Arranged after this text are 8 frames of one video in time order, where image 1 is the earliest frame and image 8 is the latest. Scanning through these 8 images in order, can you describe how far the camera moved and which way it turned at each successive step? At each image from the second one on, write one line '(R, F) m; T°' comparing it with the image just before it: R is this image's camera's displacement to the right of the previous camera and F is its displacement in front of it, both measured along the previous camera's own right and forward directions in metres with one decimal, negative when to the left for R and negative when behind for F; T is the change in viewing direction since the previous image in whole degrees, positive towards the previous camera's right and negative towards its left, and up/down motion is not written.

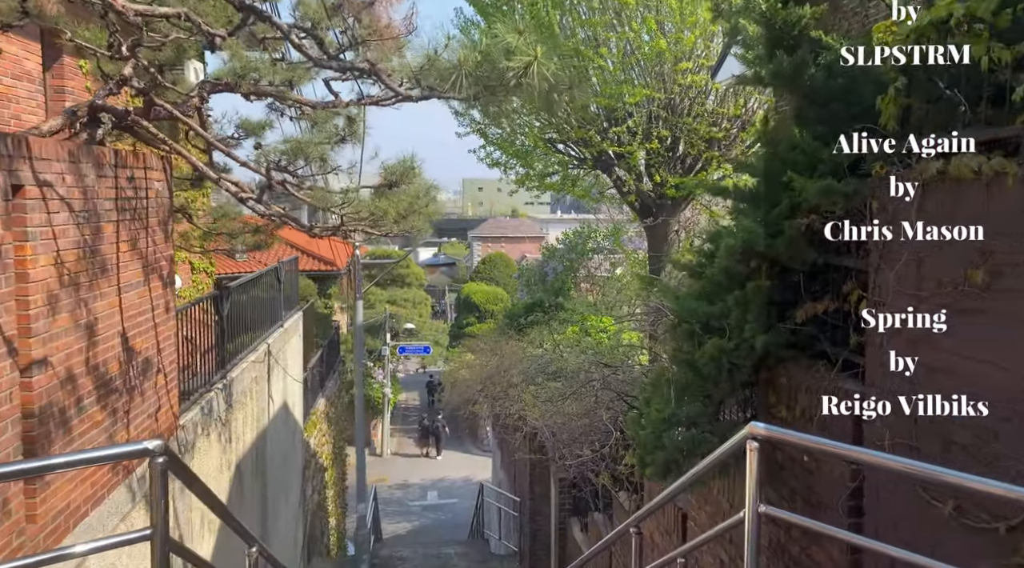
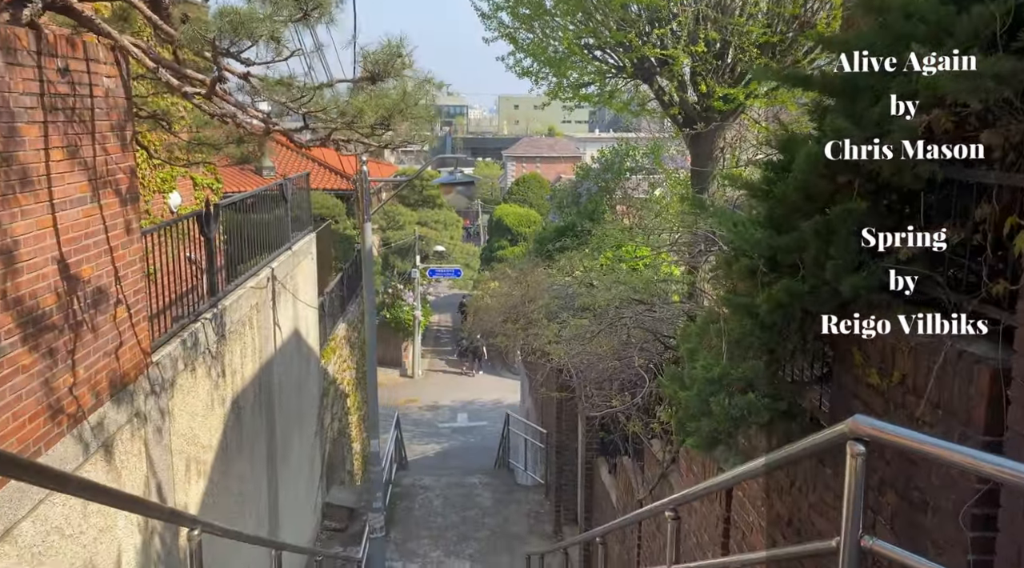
(+0.1, +0.8) m; -2°
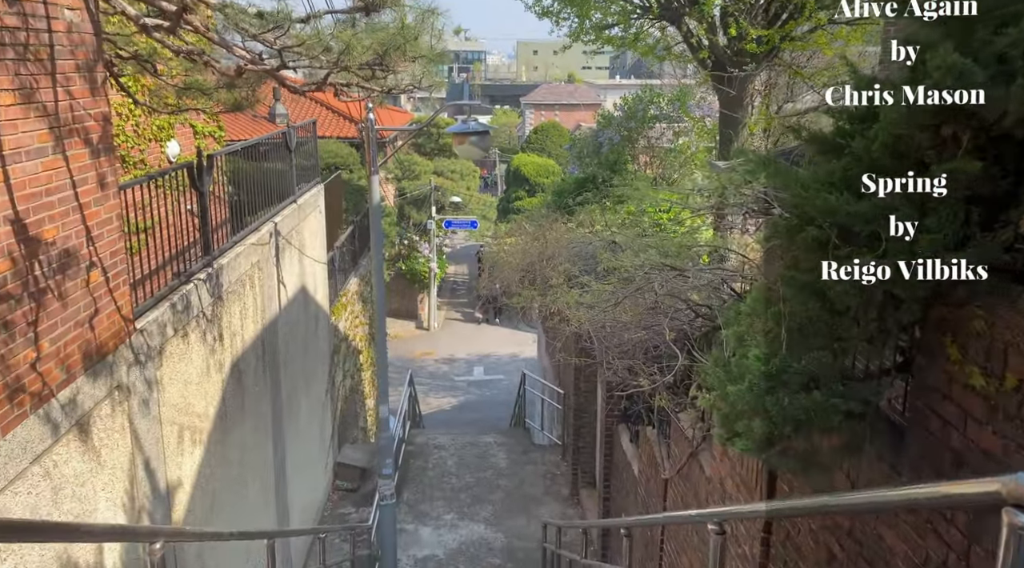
(0.0, +0.5) m; -1°
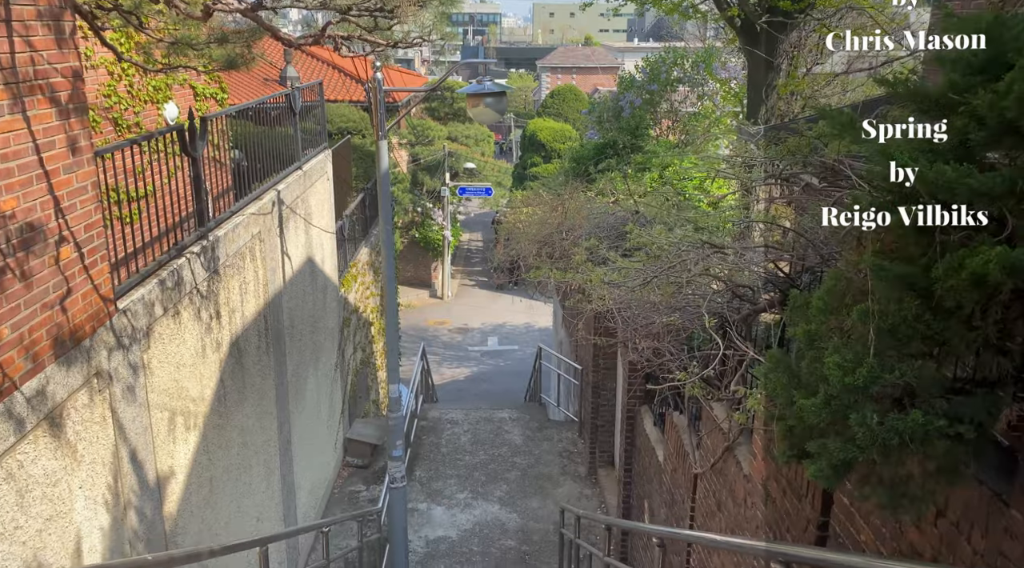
(0.0, +0.4) m; -1°
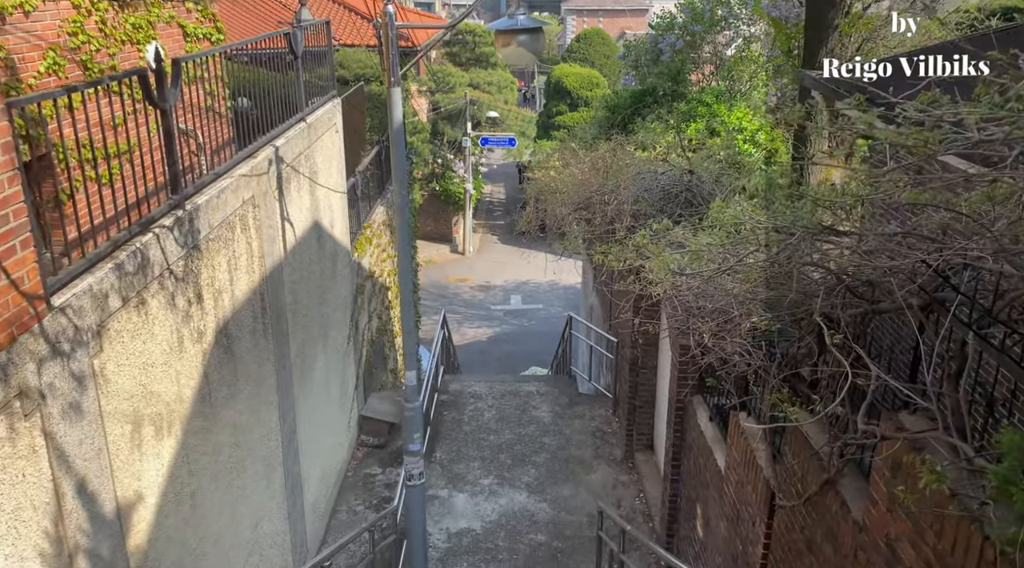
(-0.1, +1.0) m; -1°
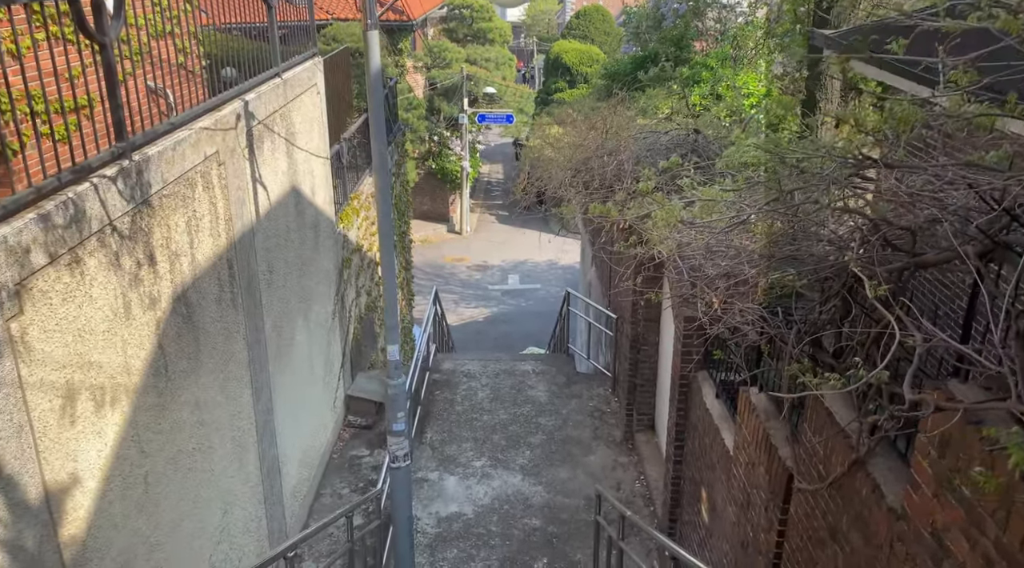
(+0.1, +0.5) m; 0°
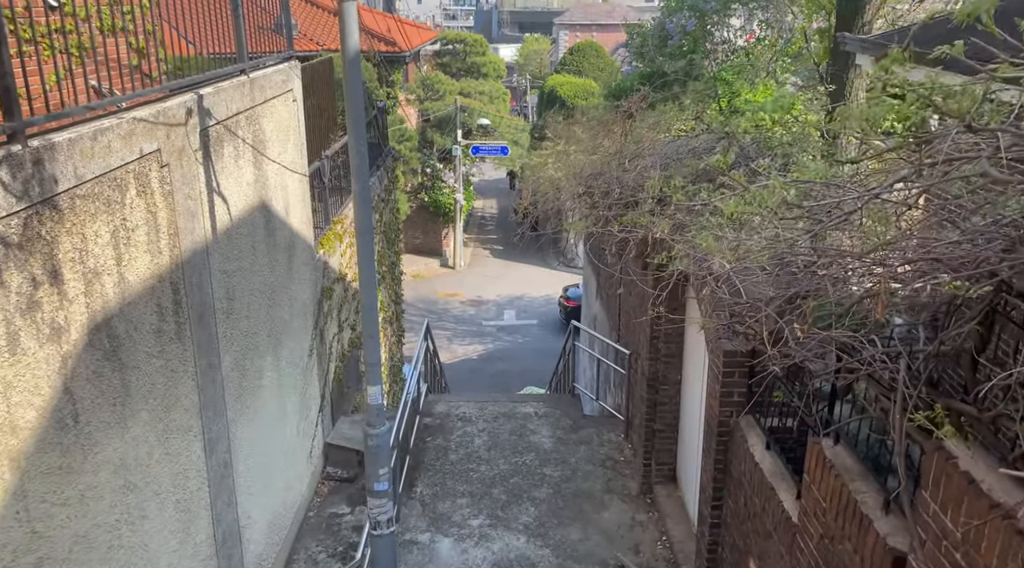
(-0.1, +1.0) m; +1°
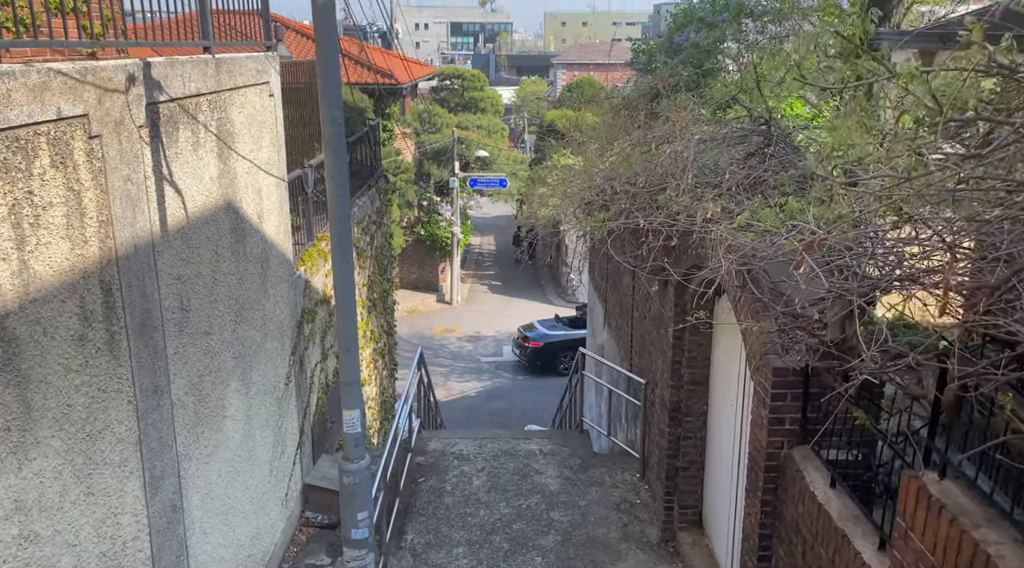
(0.0, +0.8) m; 0°
